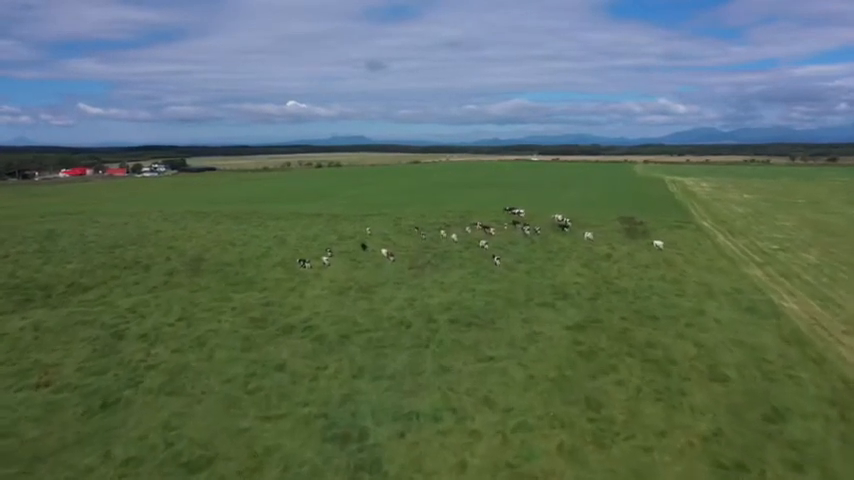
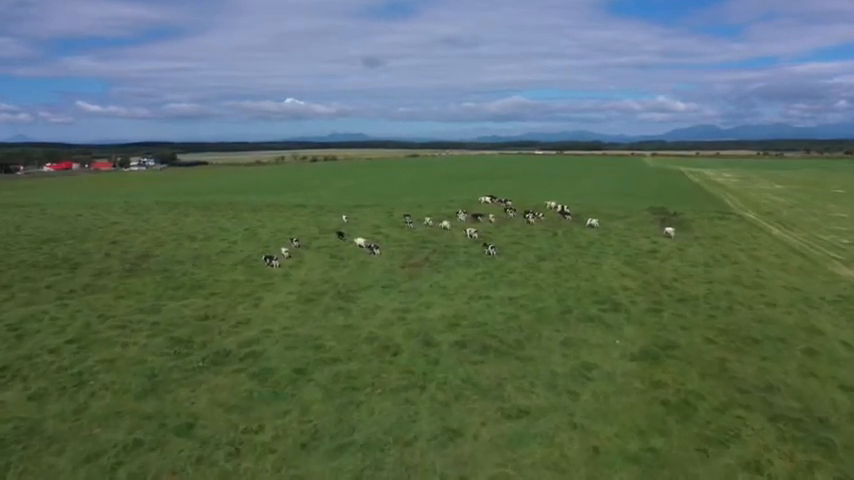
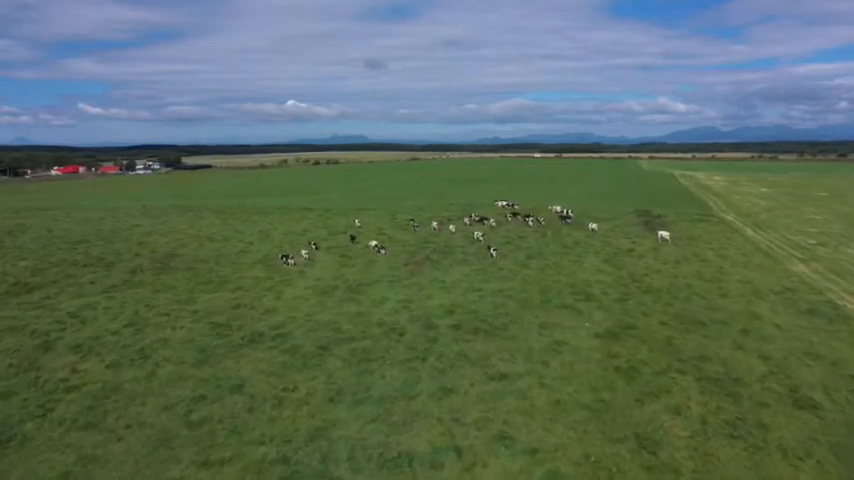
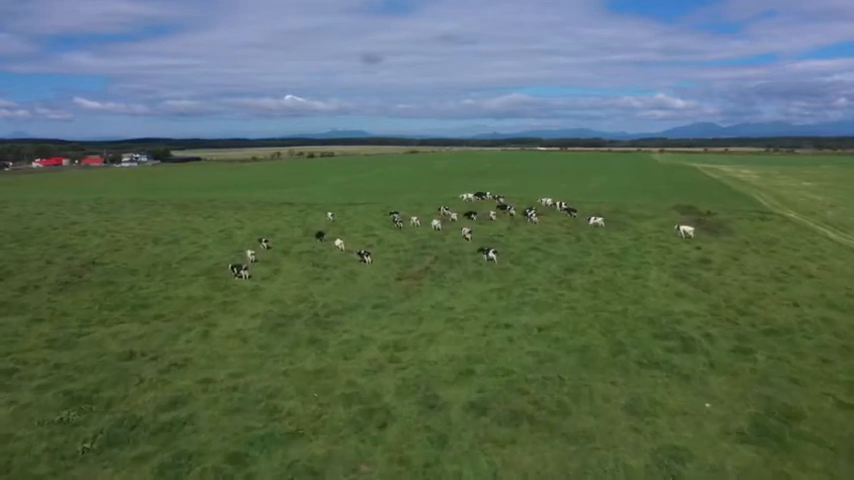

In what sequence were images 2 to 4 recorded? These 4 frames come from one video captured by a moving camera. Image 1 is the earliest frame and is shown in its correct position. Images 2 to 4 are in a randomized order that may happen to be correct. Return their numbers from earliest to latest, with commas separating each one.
3, 2, 4
